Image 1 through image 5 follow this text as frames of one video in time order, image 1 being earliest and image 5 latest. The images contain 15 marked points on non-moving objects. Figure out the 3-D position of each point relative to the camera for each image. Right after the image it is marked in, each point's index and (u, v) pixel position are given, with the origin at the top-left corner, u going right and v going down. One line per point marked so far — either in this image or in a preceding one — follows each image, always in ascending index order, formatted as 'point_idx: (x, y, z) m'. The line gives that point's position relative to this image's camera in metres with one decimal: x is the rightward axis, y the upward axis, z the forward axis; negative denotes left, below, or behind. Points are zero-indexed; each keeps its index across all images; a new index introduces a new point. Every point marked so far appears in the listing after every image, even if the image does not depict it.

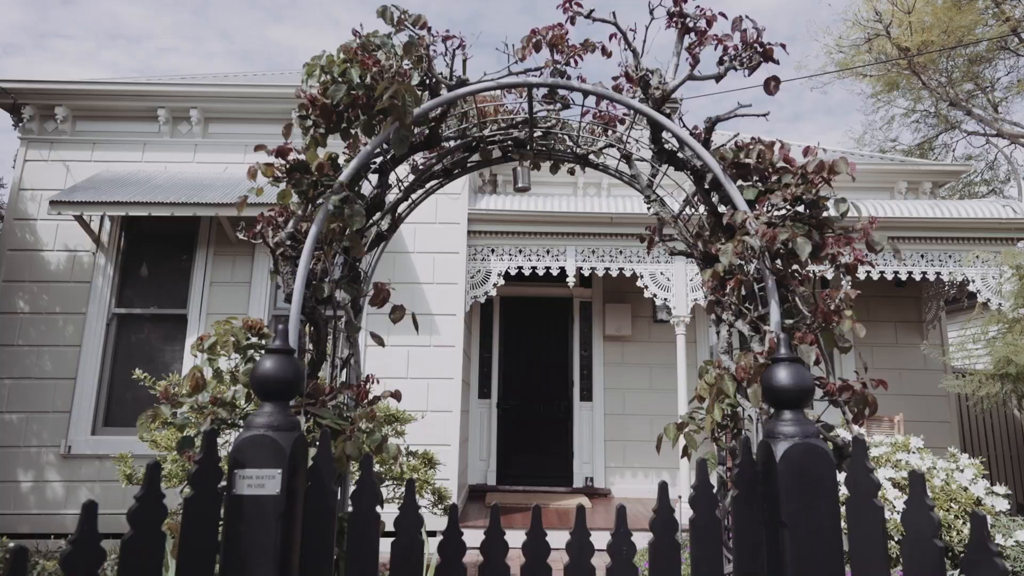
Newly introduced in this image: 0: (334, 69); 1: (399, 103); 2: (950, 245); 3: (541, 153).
0: (-0.5, +0.6, +1.7) m
1: (-0.3, +0.5, +1.7) m
2: (+4.2, +0.4, +5.7) m
3: (+0.1, +0.5, +2.0) m
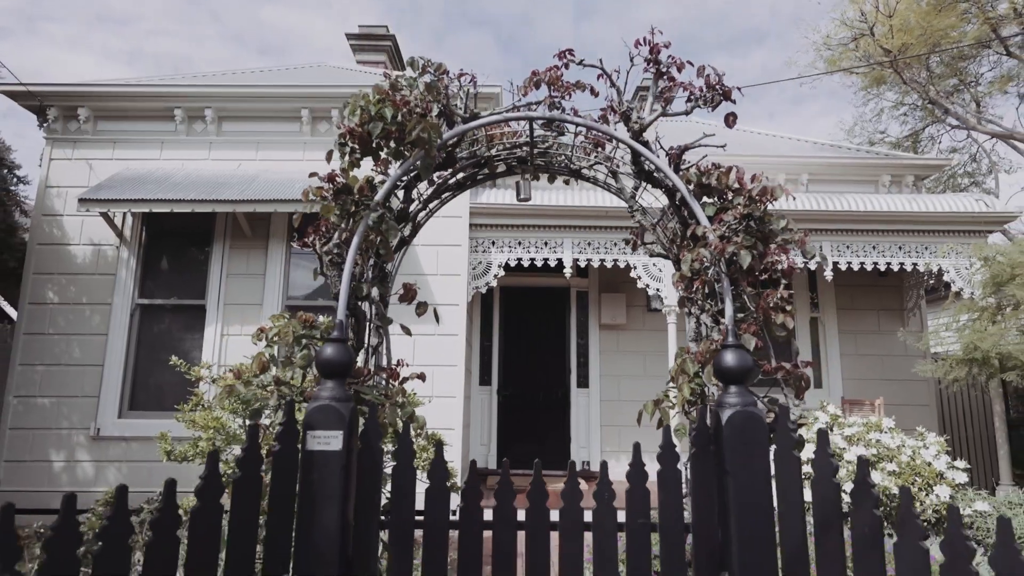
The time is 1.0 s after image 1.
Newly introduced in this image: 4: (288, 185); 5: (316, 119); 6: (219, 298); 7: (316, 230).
0: (-0.5, +0.6, +2.1) m
1: (-0.3, +0.5, +2.0) m
2: (+4.2, +0.5, +6.1) m
3: (+0.1, +0.5, +2.4) m
4: (-2.1, +1.0, +5.6) m
5: (-2.0, +1.7, +6.1) m
6: (-2.9, -0.1, +5.8) m
7: (-0.7, +0.2, +2.1) m
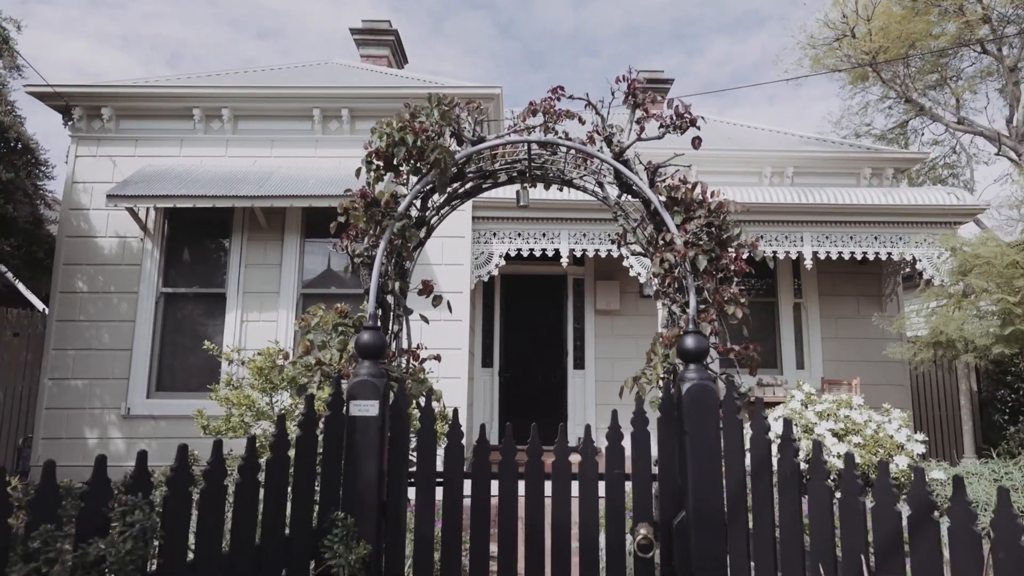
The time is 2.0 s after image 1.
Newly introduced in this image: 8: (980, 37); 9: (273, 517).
0: (-0.5, +0.6, +2.5) m
1: (-0.3, +0.5, +2.4) m
2: (+4.2, +0.6, +6.5) m
3: (+0.1, +0.5, +2.8) m
4: (-2.1, +1.1, +6.0) m
5: (-2.0, +1.9, +6.5) m
6: (-2.9, 0.0, +6.2) m
7: (-0.7, +0.2, +2.5) m
8: (+6.7, +3.6, +8.4) m
9: (-0.7, -0.7, +1.8) m
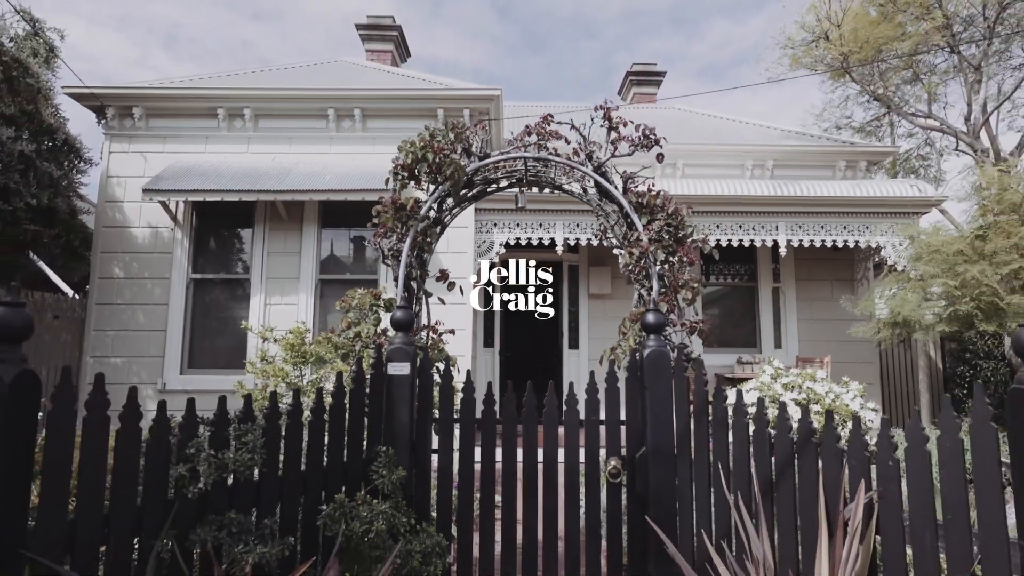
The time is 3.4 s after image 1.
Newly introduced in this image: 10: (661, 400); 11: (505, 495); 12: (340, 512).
0: (-0.5, +0.7, +3.0) m
1: (-0.3, +0.6, +3.0) m
2: (+4.2, +0.8, +7.1) m
3: (+0.1, +0.6, +3.4) m
4: (-2.1, +1.3, +6.6) m
5: (-2.0, +2.0, +7.0) m
6: (-2.9, +0.2, +6.8) m
7: (-0.7, +0.3, +3.1) m
8: (+6.6, +3.8, +9.0) m
9: (-0.7, -0.6, +2.4) m
10: (+0.6, -0.5, +2.6) m
11: (0.0, -1.0, +2.8) m
12: (-0.6, -0.8, +2.2) m
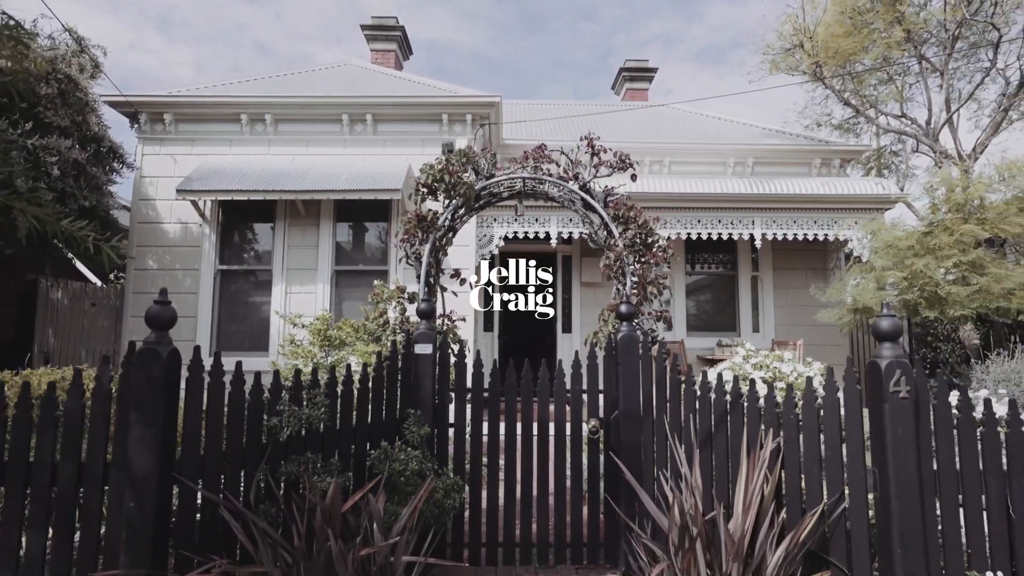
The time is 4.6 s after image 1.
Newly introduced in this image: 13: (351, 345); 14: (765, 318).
0: (-0.5, +0.7, +3.7) m
1: (-0.3, +0.6, +3.7) m
2: (+4.2, +1.0, +7.8) m
3: (+0.1, +0.6, +4.0) m
4: (-2.1, +1.4, +7.2) m
5: (-2.0, +2.2, +7.7) m
6: (-2.9, +0.3, +7.5) m
7: (-0.7, +0.3, +3.8) m
8: (+6.6, +4.0, +9.6) m
9: (-0.7, -0.6, +3.1) m
10: (+0.6, -0.5, +3.3) m
11: (0.0, -1.0, +3.5) m
12: (-0.6, -0.8, +2.9) m
13: (-1.4, -0.5, +5.3) m
14: (+3.6, -0.4, +8.5) m
